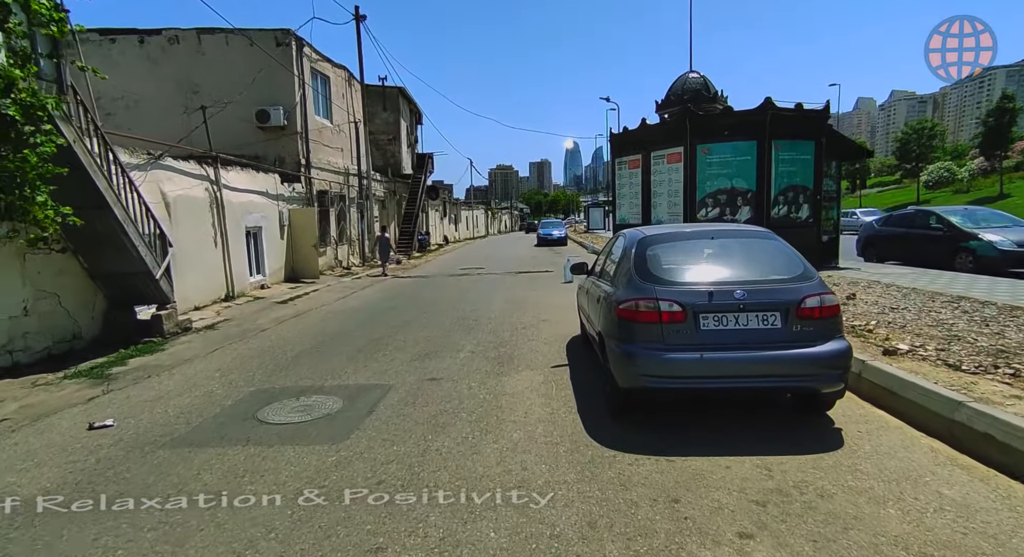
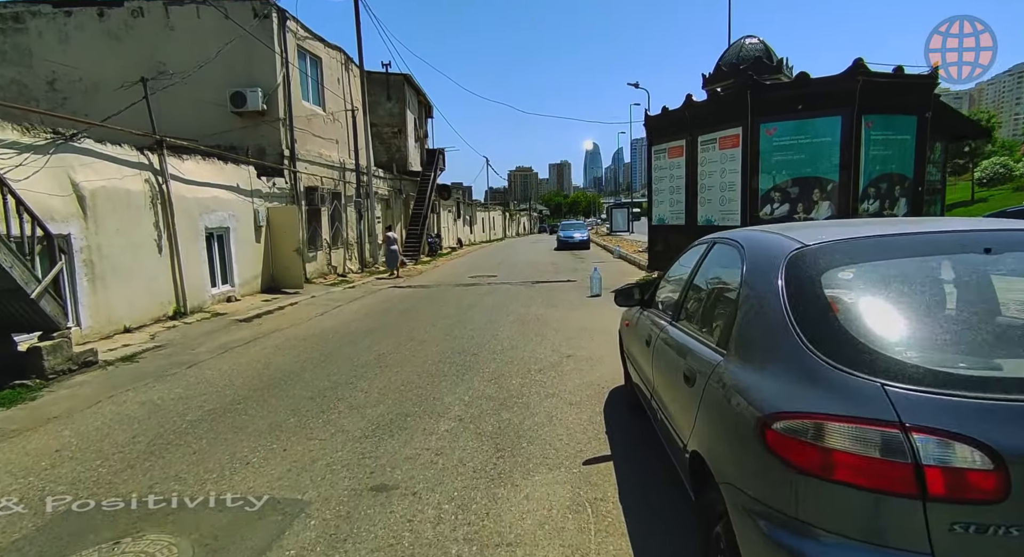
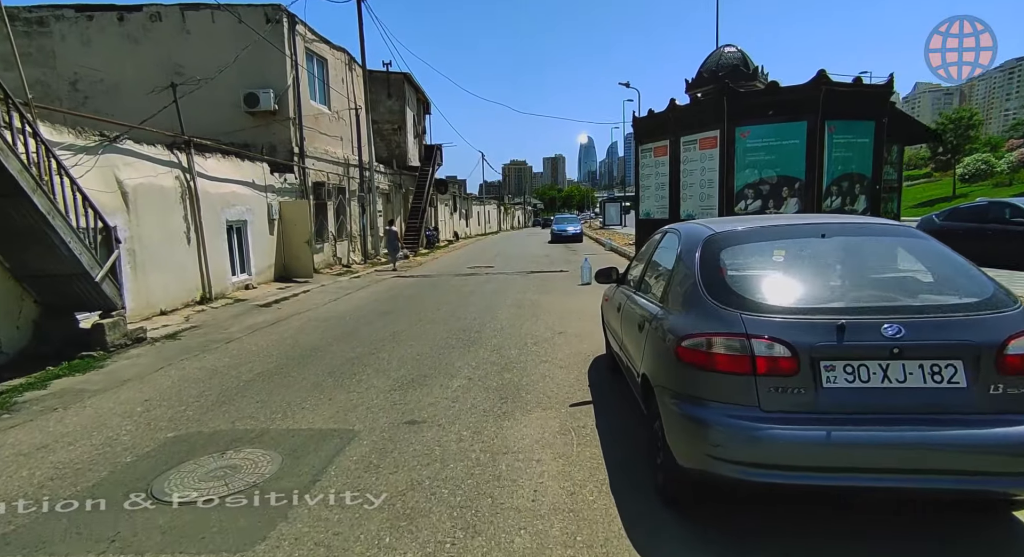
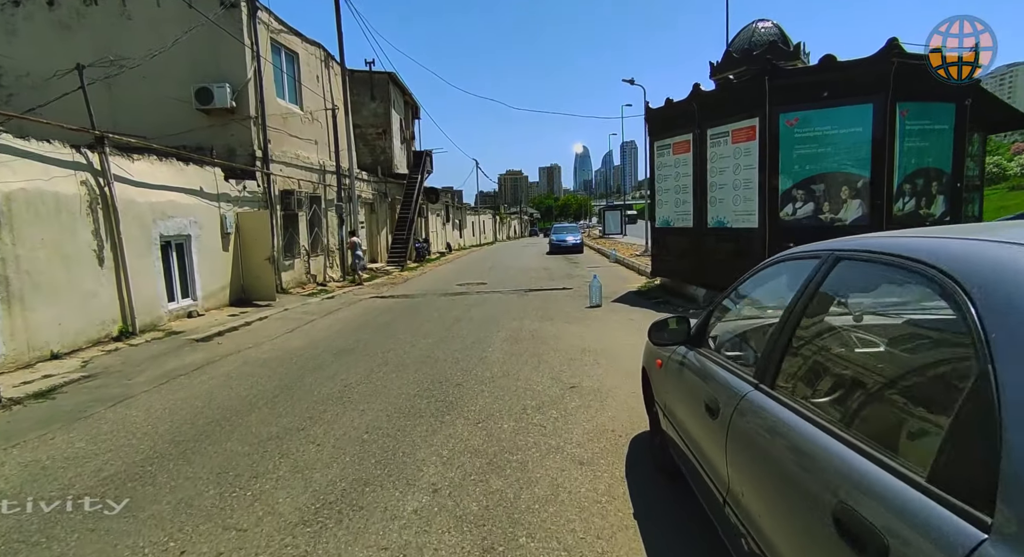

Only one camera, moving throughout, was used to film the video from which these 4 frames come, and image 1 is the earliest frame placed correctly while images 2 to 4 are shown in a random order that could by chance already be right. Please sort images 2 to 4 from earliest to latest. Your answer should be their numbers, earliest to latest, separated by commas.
3, 2, 4
